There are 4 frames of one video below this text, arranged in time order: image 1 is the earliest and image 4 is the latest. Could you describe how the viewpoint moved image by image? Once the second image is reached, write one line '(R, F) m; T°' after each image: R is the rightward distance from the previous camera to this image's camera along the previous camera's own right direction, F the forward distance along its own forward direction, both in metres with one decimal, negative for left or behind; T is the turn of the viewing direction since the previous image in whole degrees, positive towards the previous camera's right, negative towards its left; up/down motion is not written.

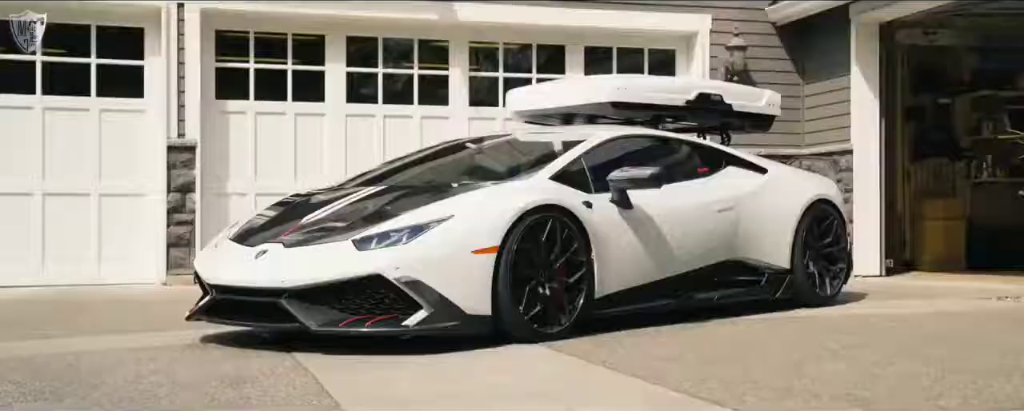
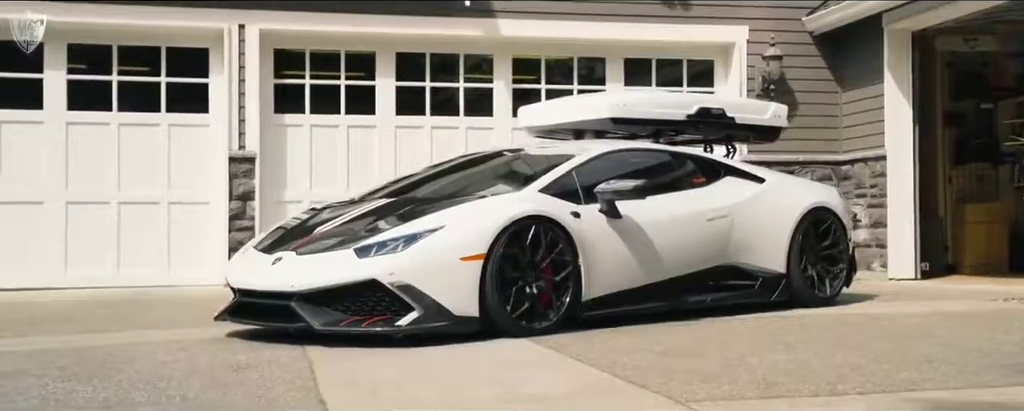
(+0.5, -0.5) m; -5°
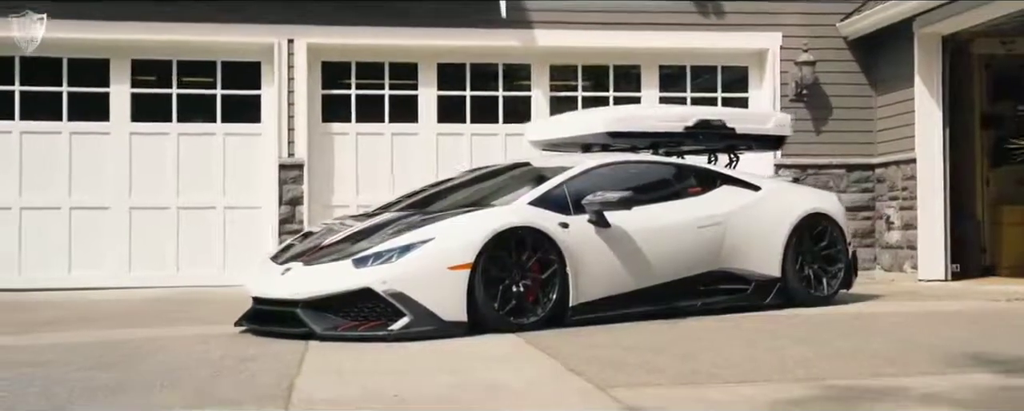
(+0.5, -0.4) m; -4°
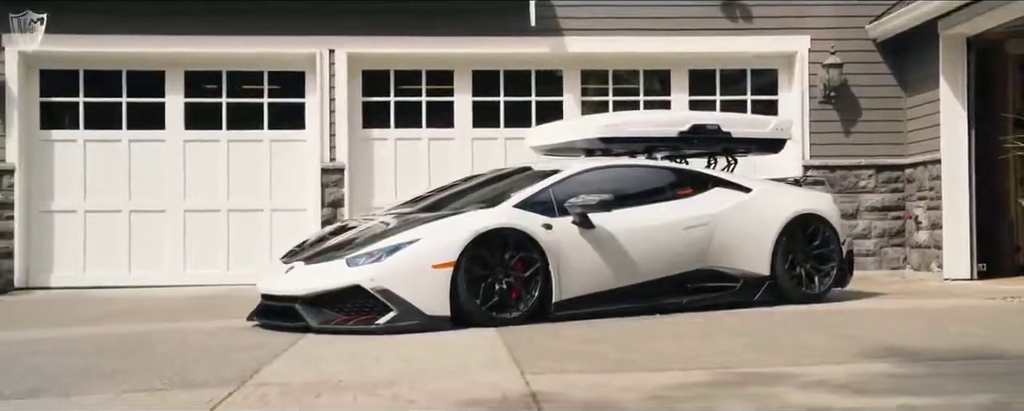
(+0.6, -0.4) m; -4°
